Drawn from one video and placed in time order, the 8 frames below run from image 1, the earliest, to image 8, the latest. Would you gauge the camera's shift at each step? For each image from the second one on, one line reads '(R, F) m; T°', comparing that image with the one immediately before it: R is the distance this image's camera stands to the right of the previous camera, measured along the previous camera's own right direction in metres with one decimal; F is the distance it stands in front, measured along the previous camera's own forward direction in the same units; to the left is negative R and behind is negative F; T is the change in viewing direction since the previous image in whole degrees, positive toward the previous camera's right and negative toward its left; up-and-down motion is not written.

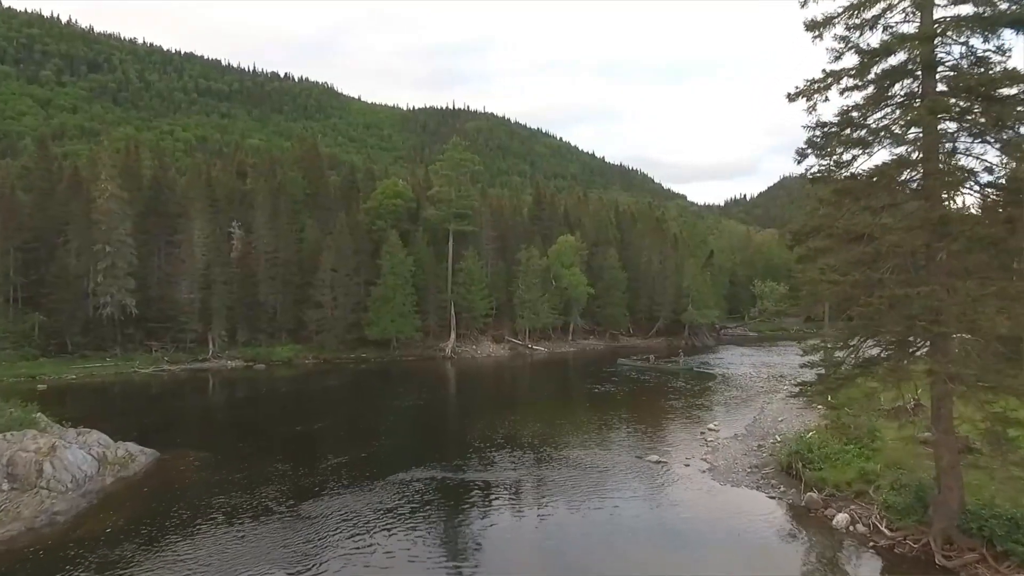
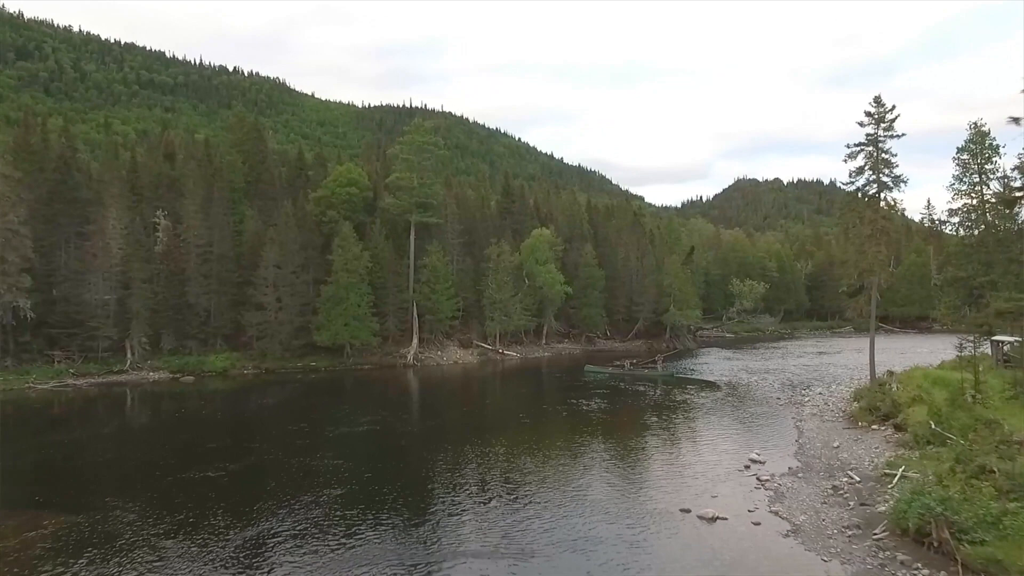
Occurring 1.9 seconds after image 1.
(-1.2, +7.2) m; +4°
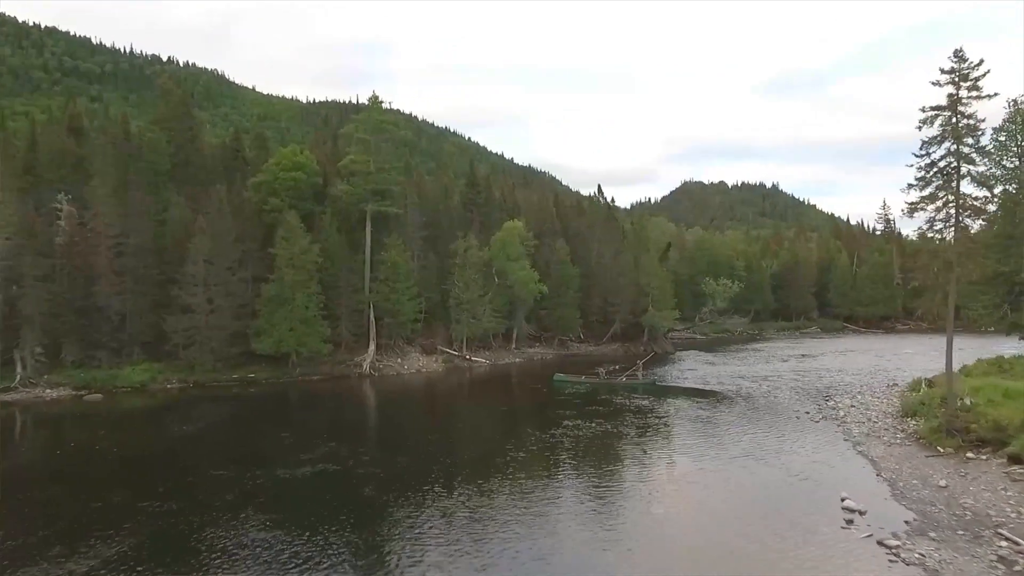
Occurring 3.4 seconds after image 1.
(-2.0, +6.9) m; +5°
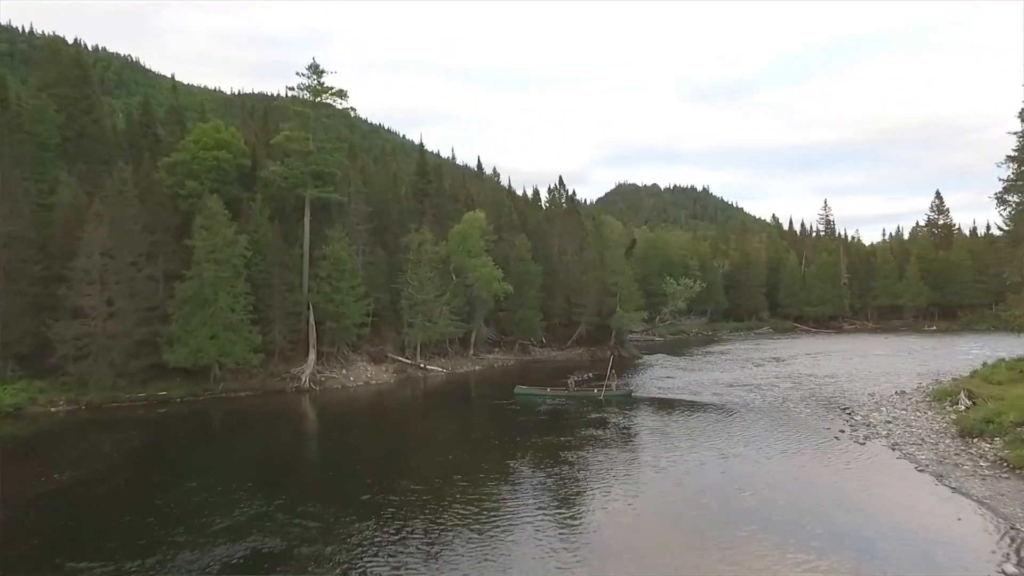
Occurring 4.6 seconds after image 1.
(-2.3, +6.7) m; +6°
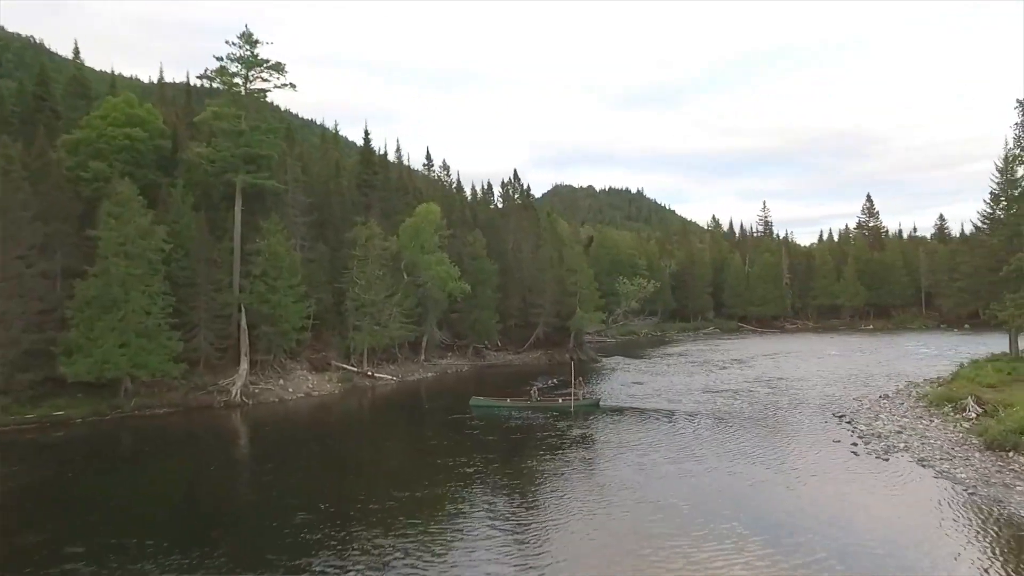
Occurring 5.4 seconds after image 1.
(-1.8, +4.4) m; +6°
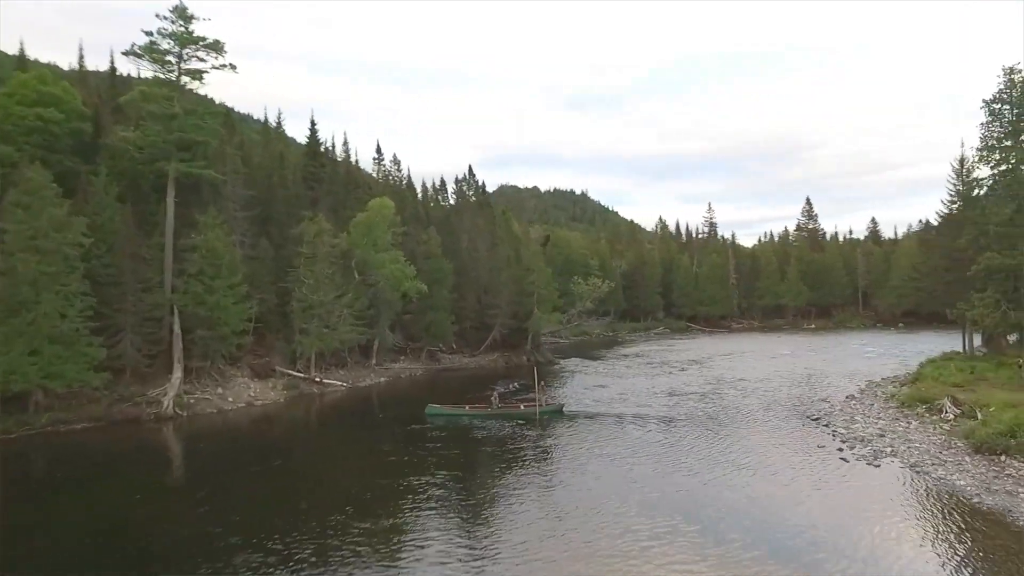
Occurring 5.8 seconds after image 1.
(-1.1, +2.3) m; +5°
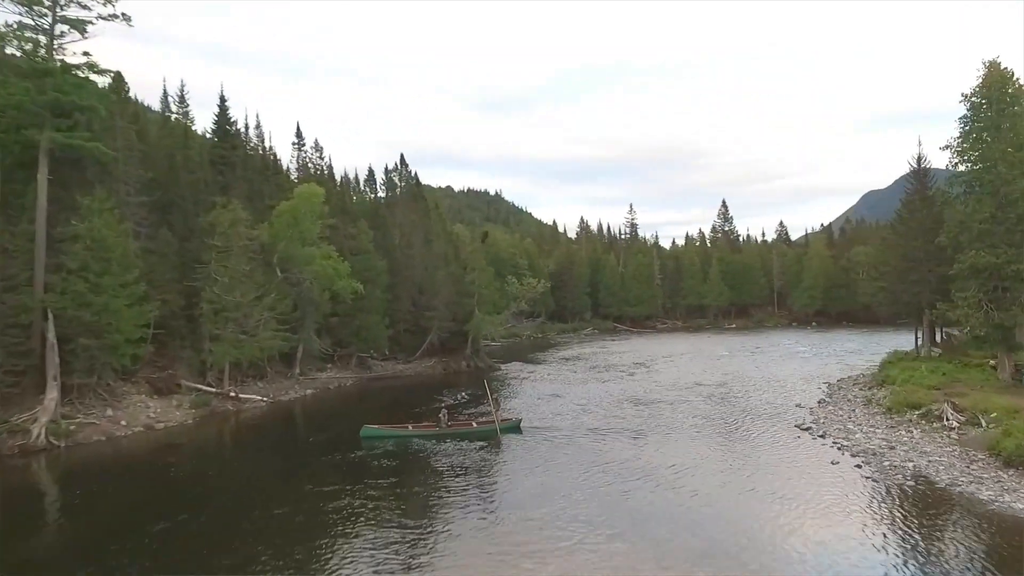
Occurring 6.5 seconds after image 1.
(-2.5, +4.6) m; +8°
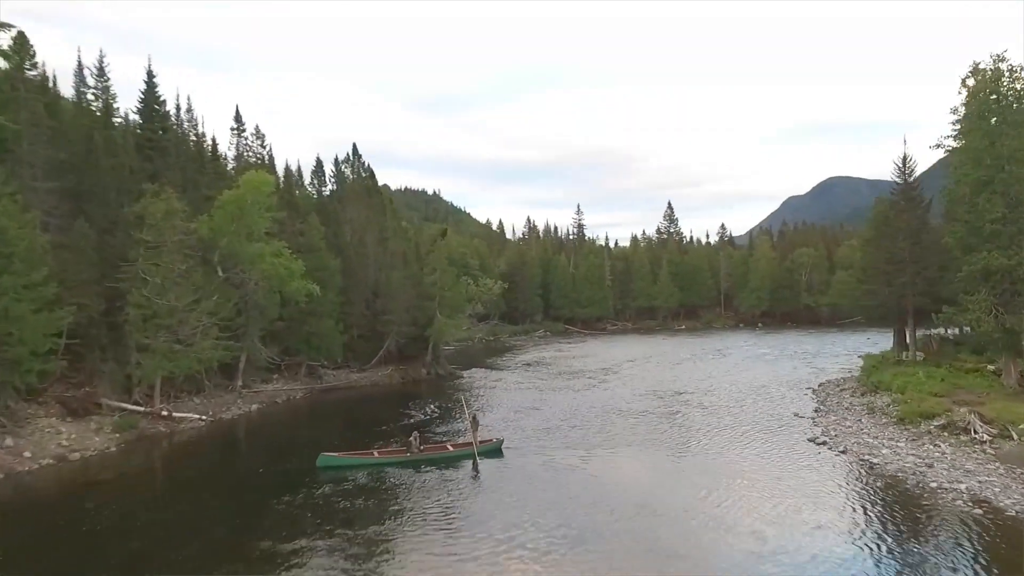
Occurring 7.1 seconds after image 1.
(-2.3, +3.8) m; +6°
